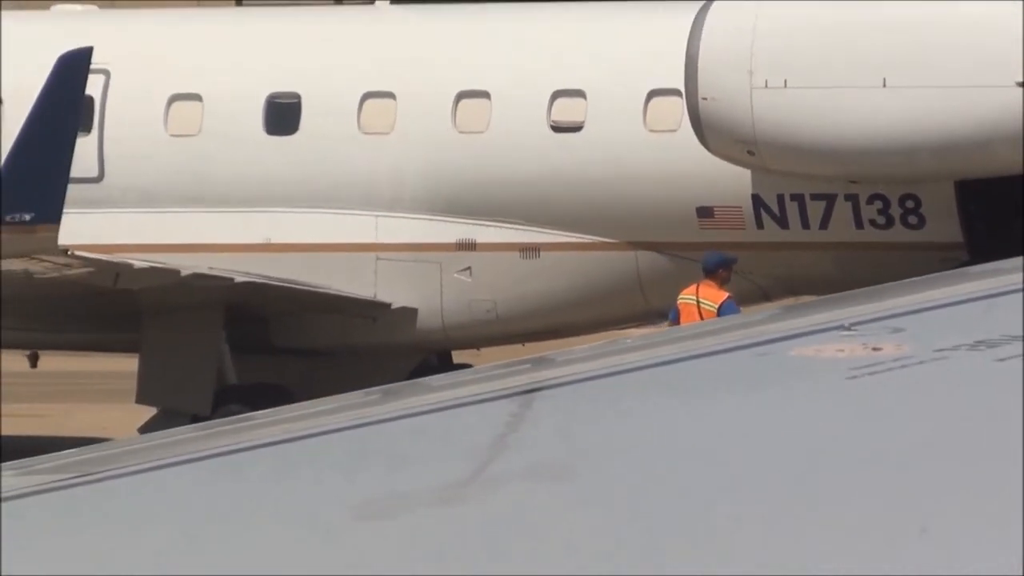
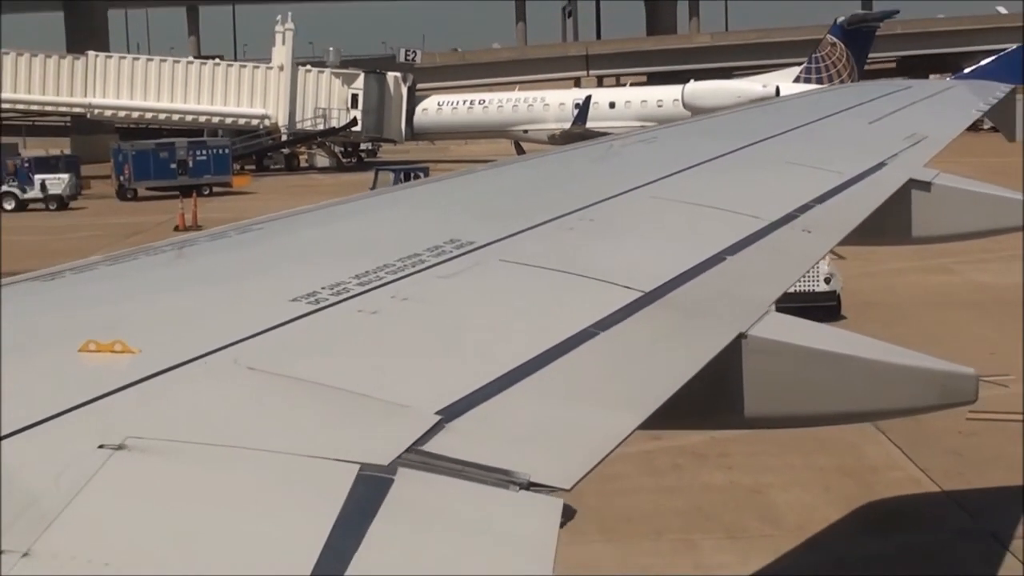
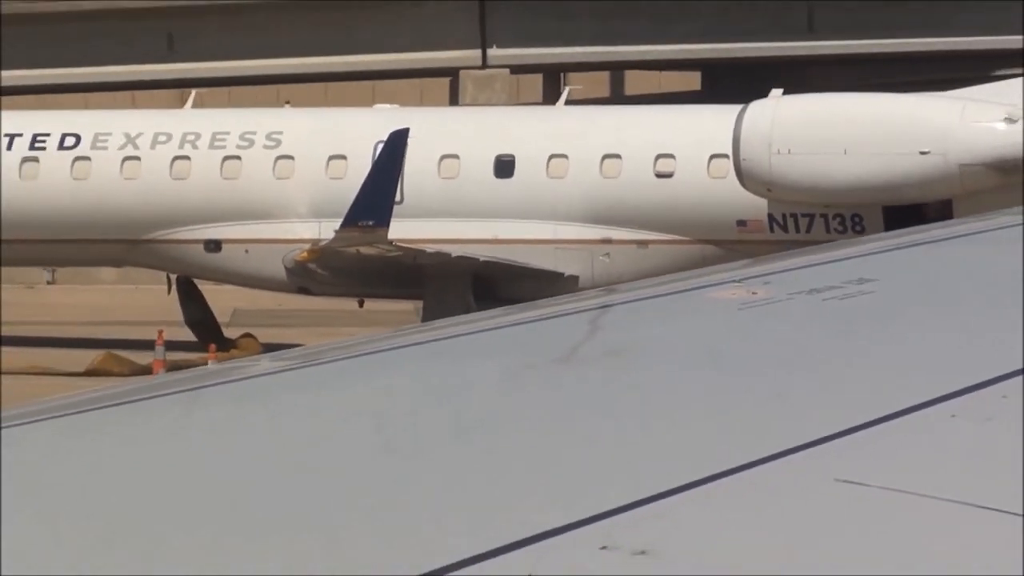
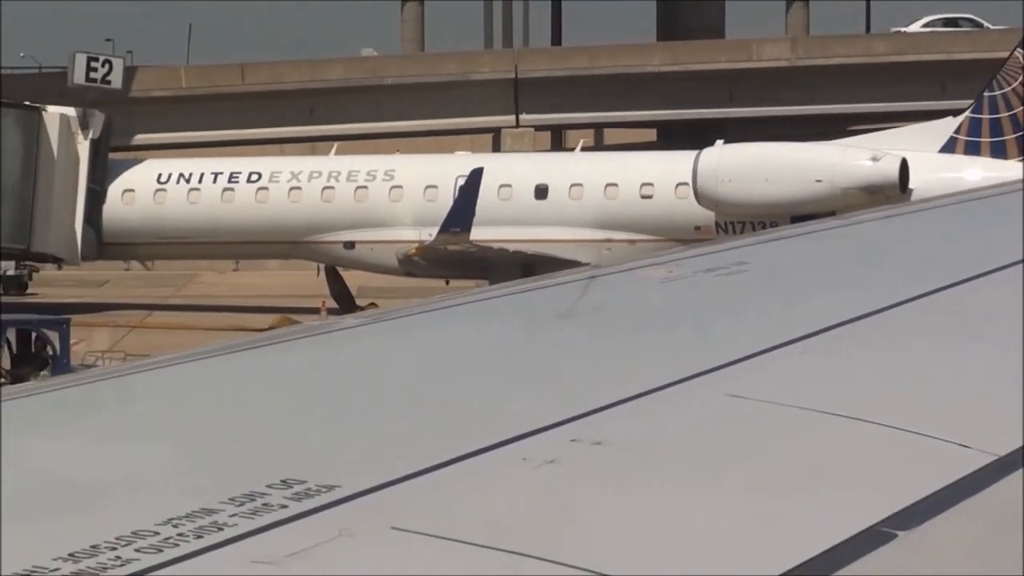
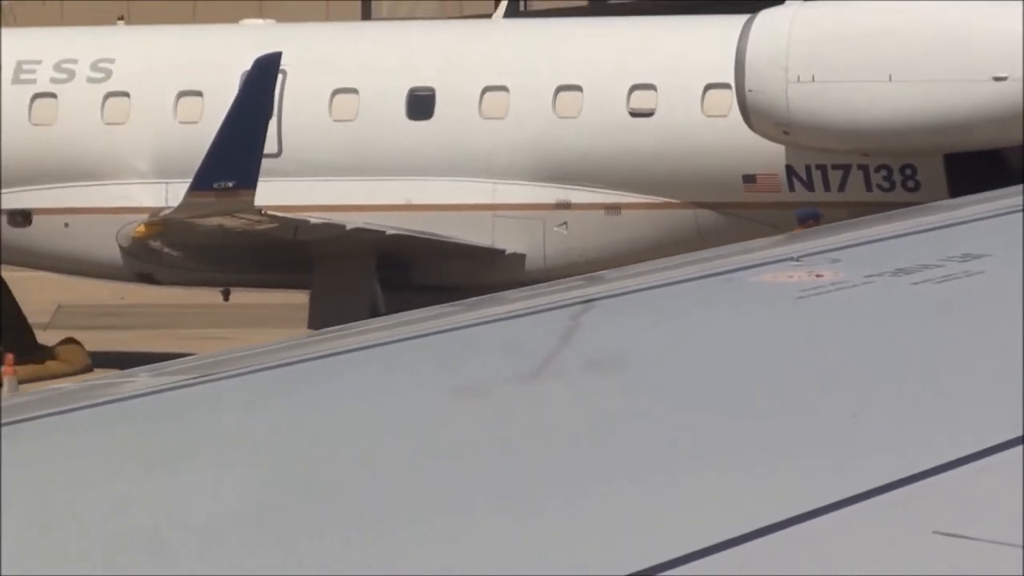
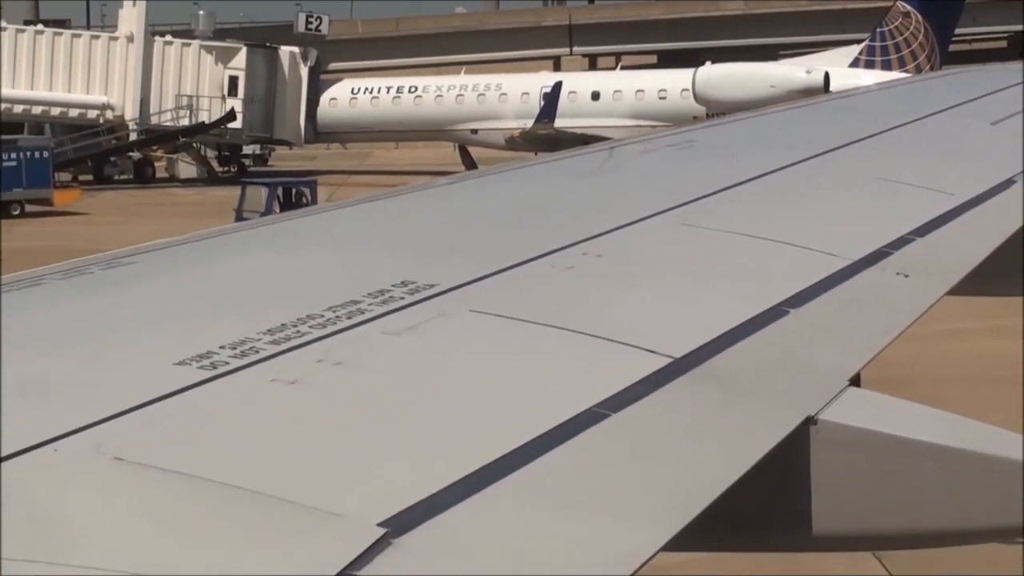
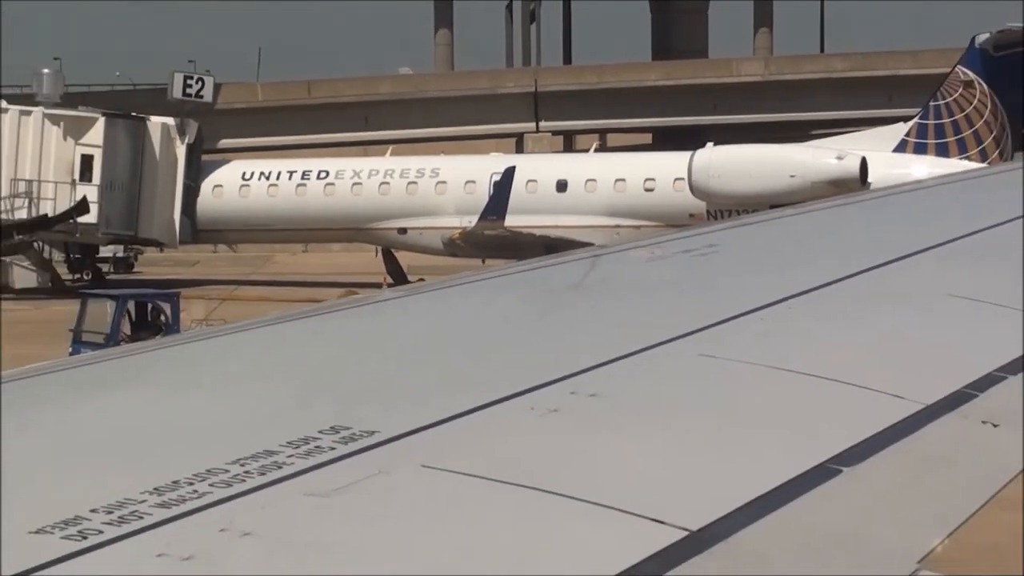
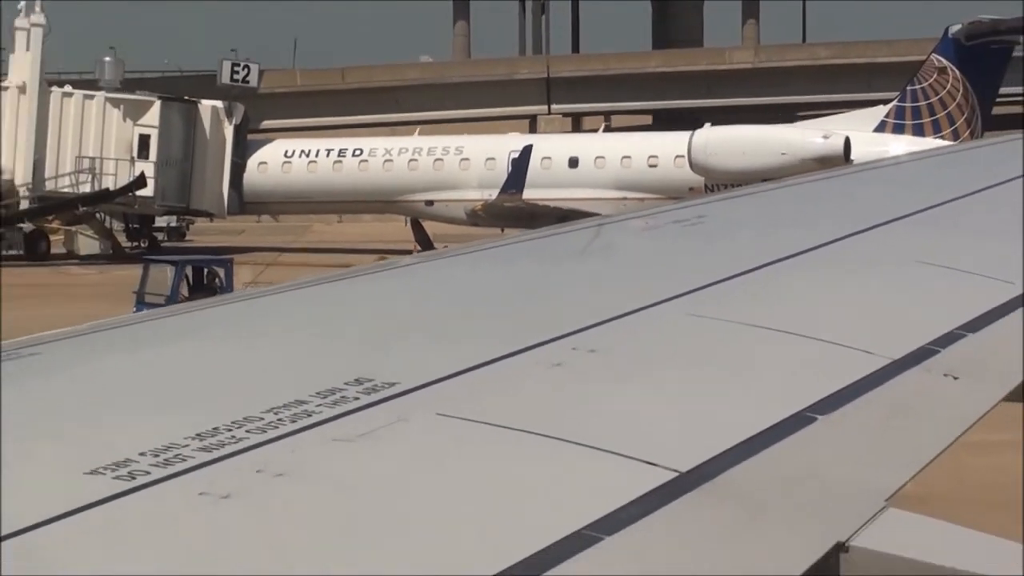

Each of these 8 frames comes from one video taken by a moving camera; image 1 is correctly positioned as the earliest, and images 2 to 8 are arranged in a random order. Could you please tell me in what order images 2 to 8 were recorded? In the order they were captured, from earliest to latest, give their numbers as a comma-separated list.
5, 3, 4, 7, 8, 6, 2
